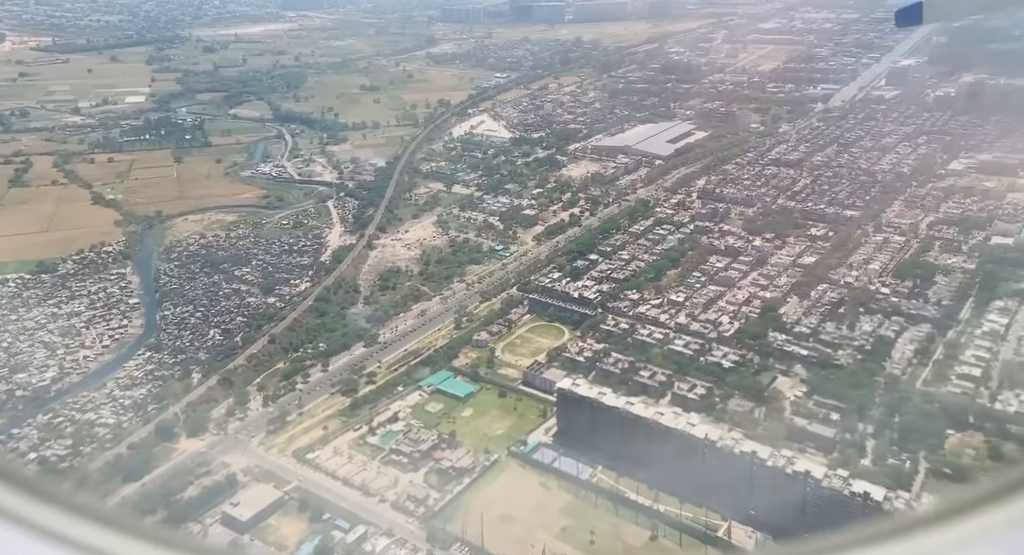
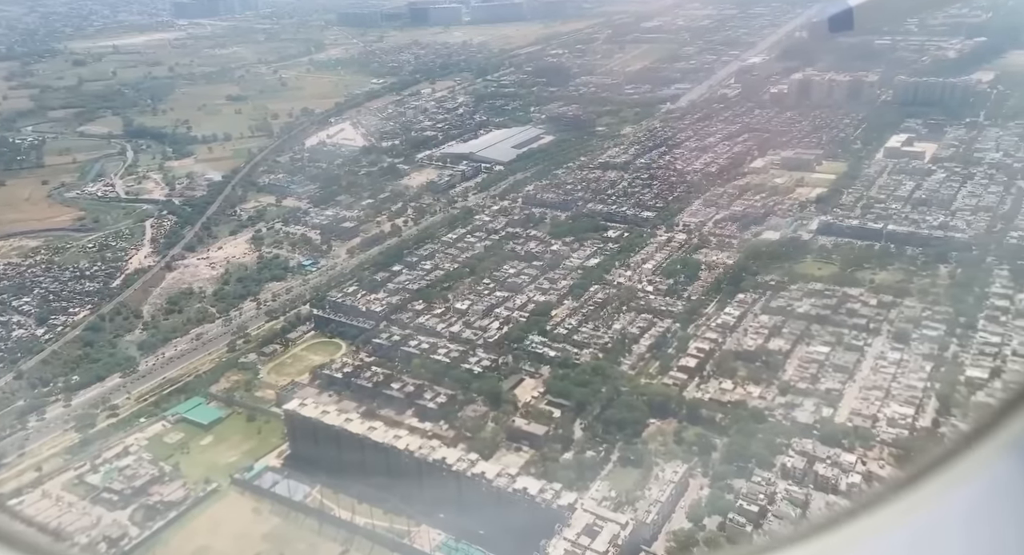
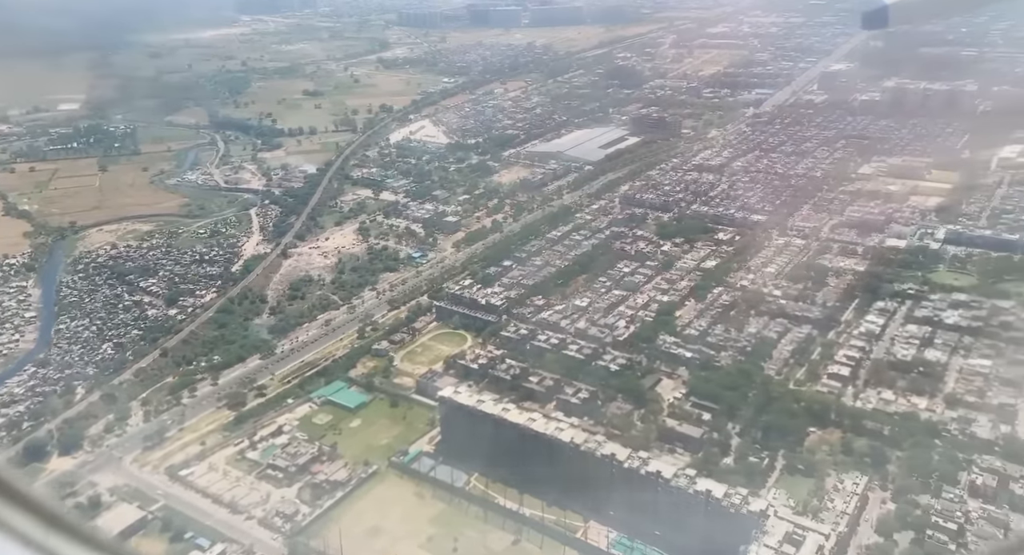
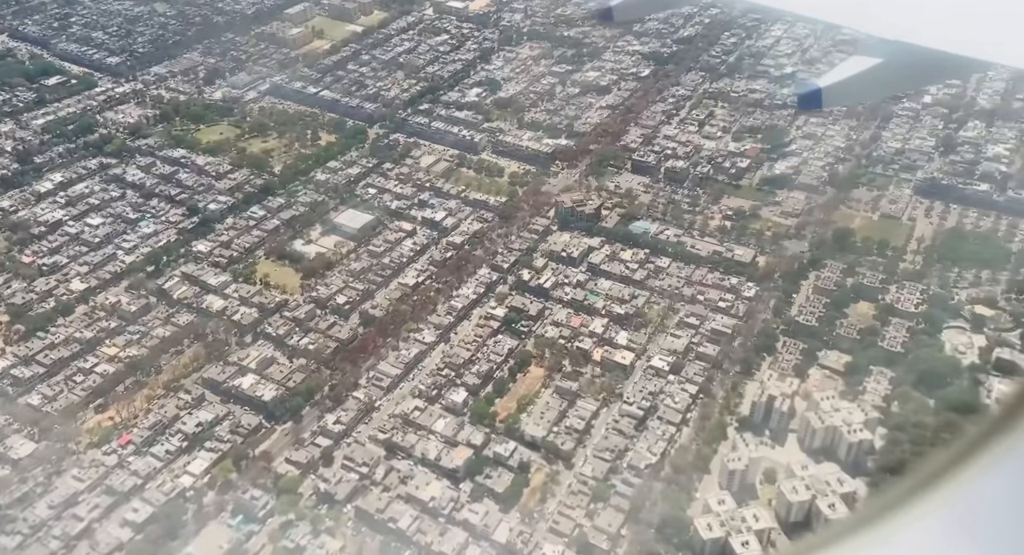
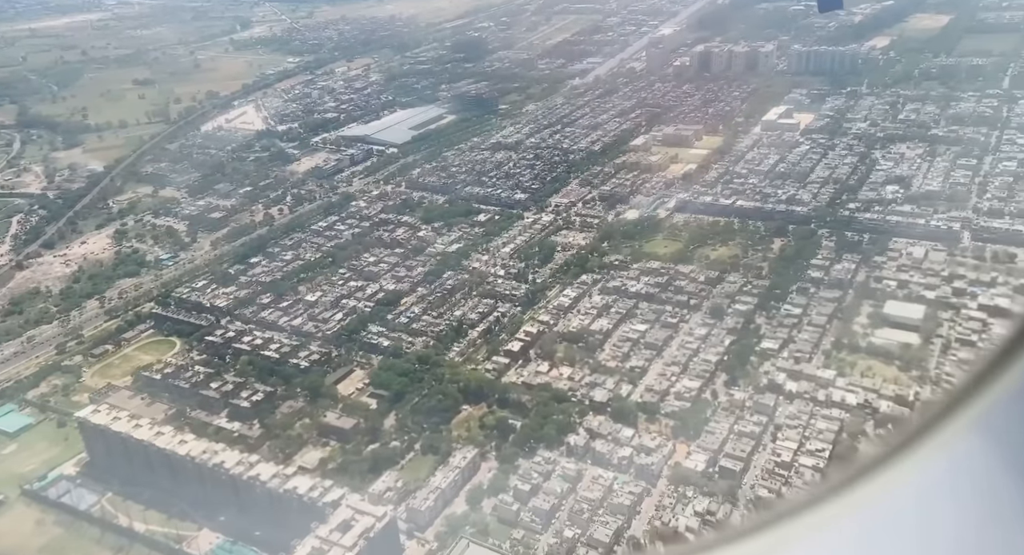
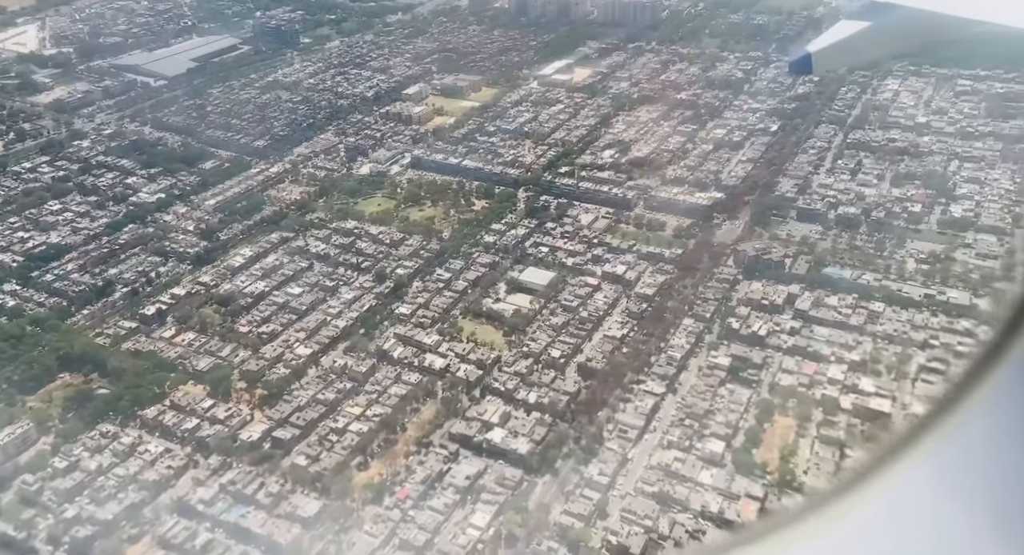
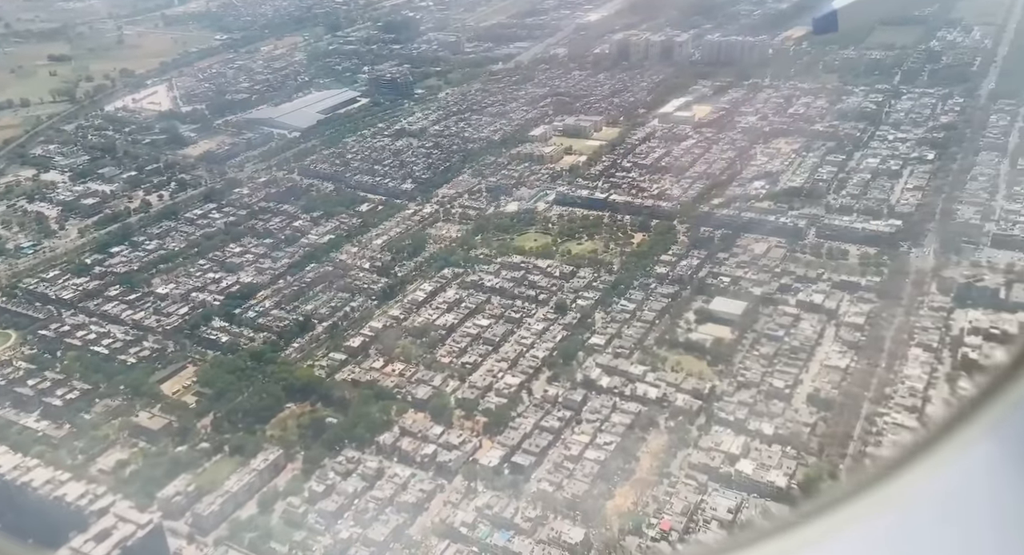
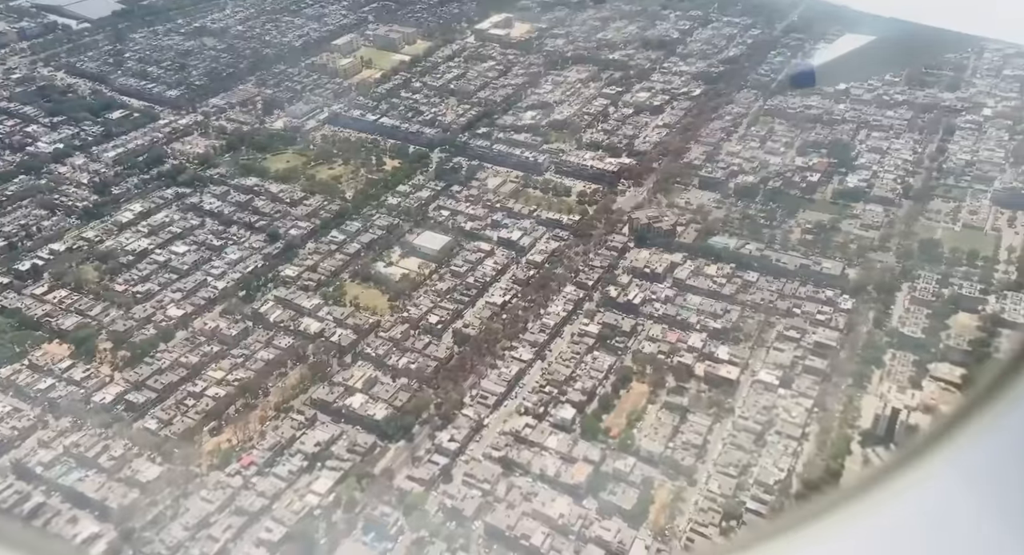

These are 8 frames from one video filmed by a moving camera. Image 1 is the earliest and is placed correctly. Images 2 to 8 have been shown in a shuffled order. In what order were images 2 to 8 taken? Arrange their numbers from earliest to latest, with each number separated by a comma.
3, 2, 5, 7, 6, 8, 4
